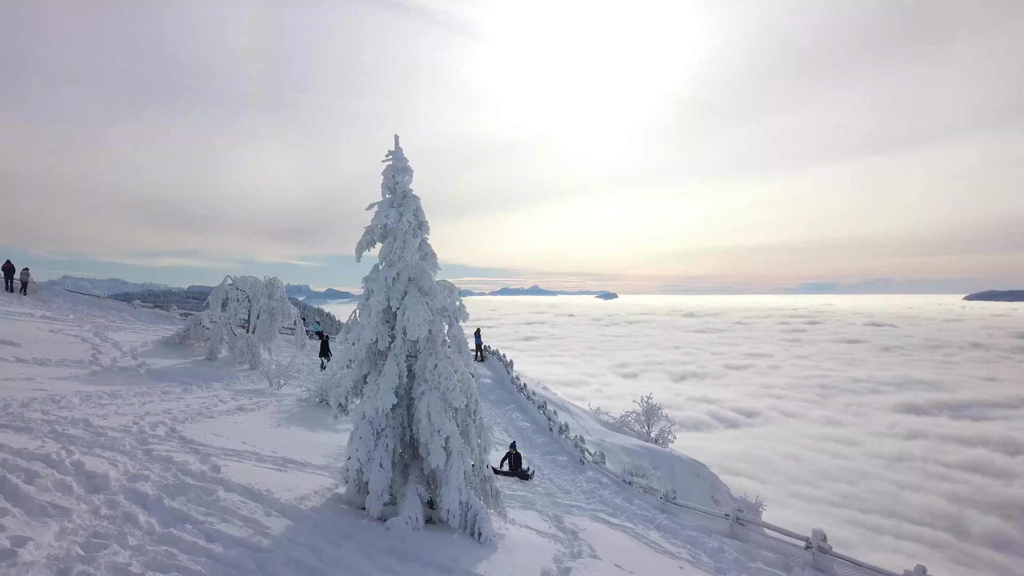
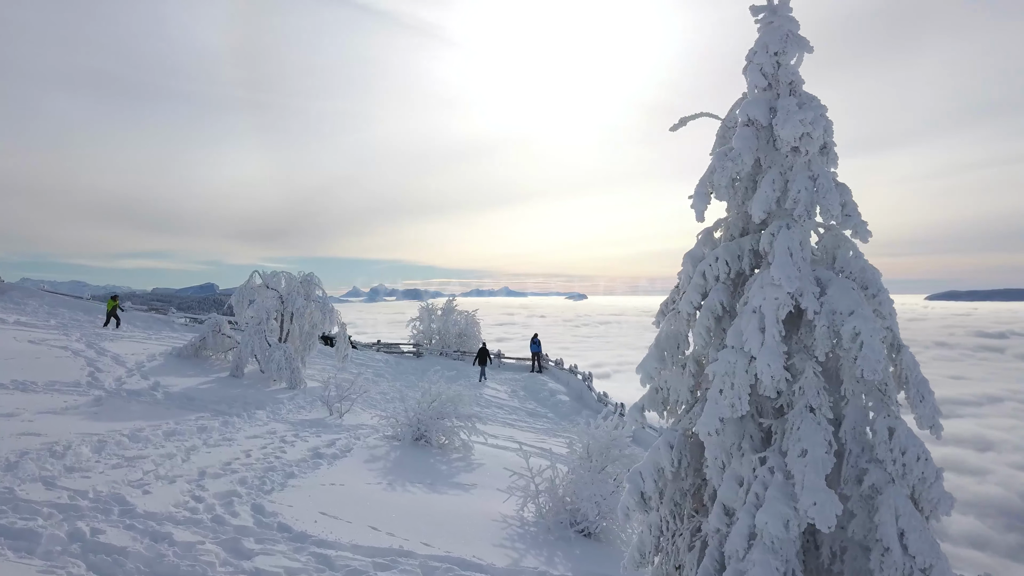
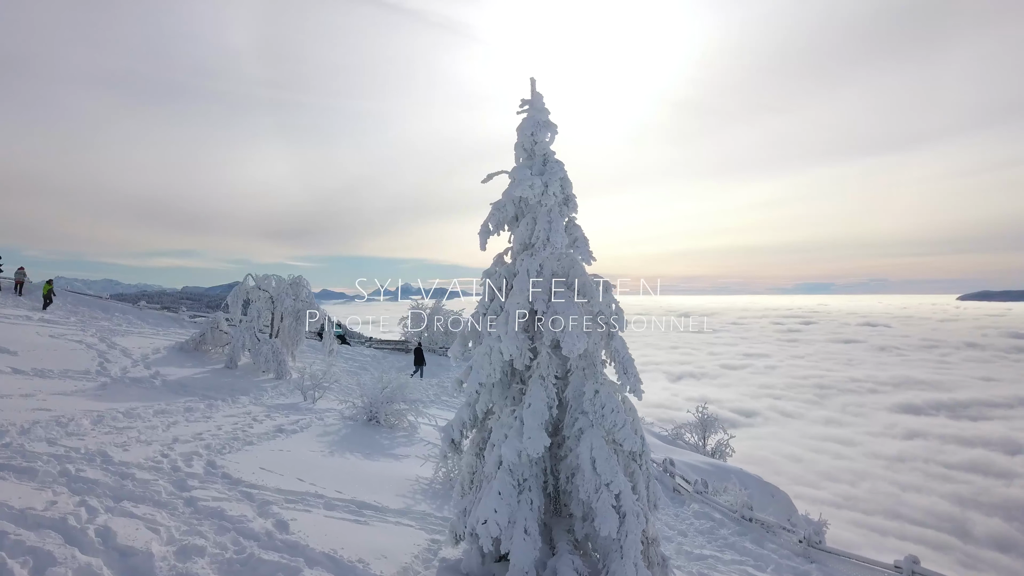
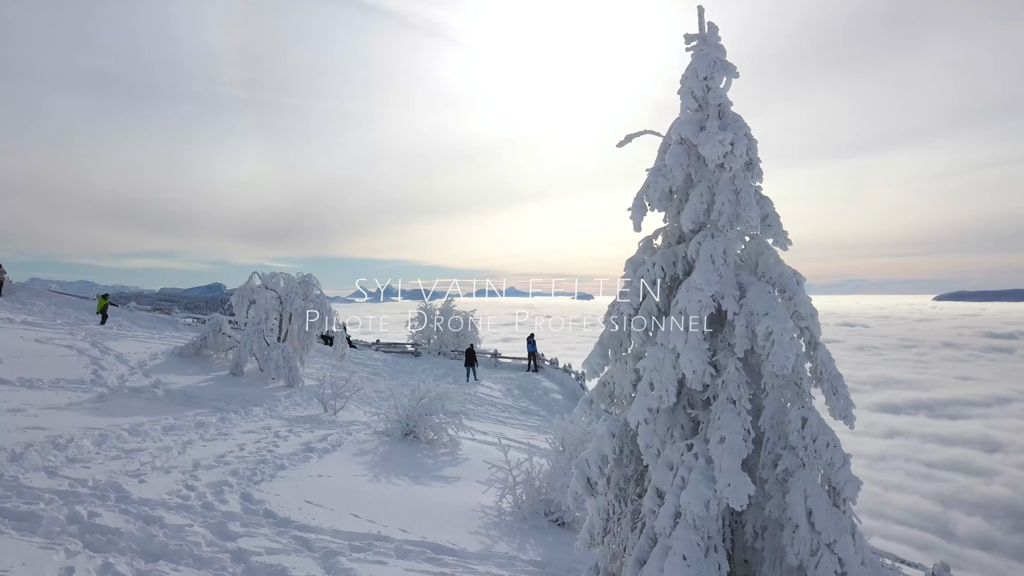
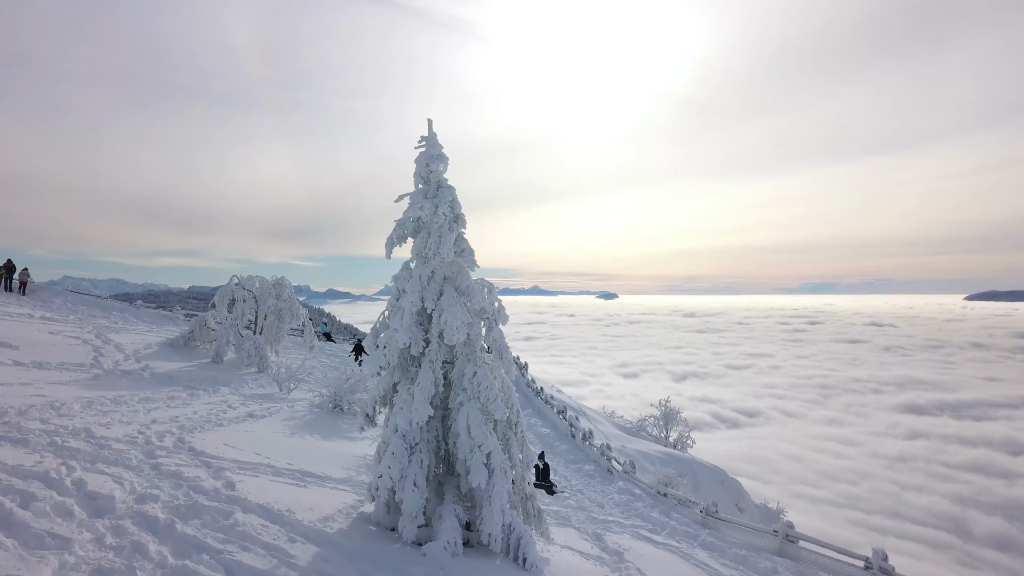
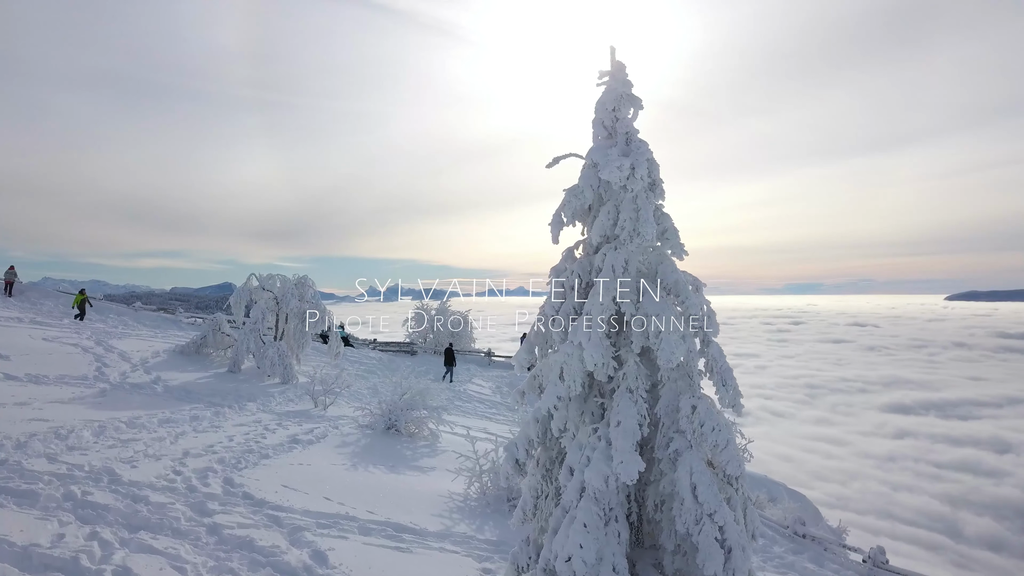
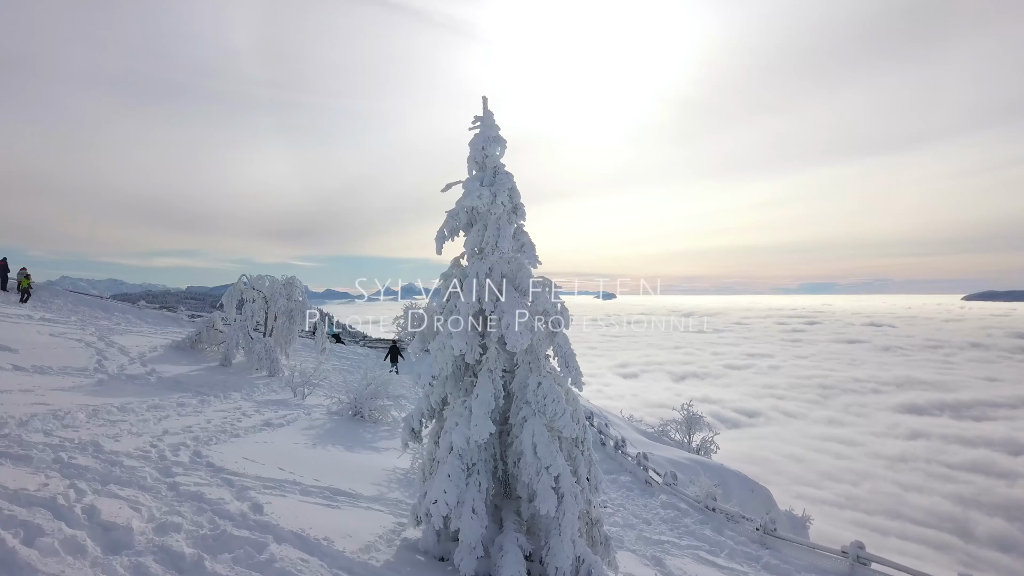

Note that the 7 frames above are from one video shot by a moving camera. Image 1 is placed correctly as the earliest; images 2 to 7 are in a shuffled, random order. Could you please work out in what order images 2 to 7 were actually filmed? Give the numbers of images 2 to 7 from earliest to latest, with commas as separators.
5, 7, 3, 6, 4, 2
